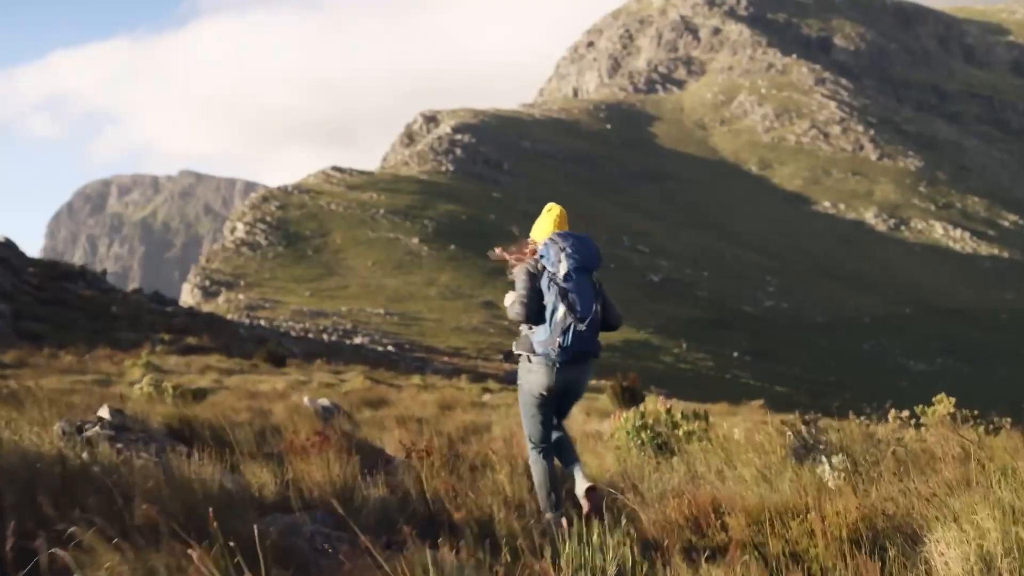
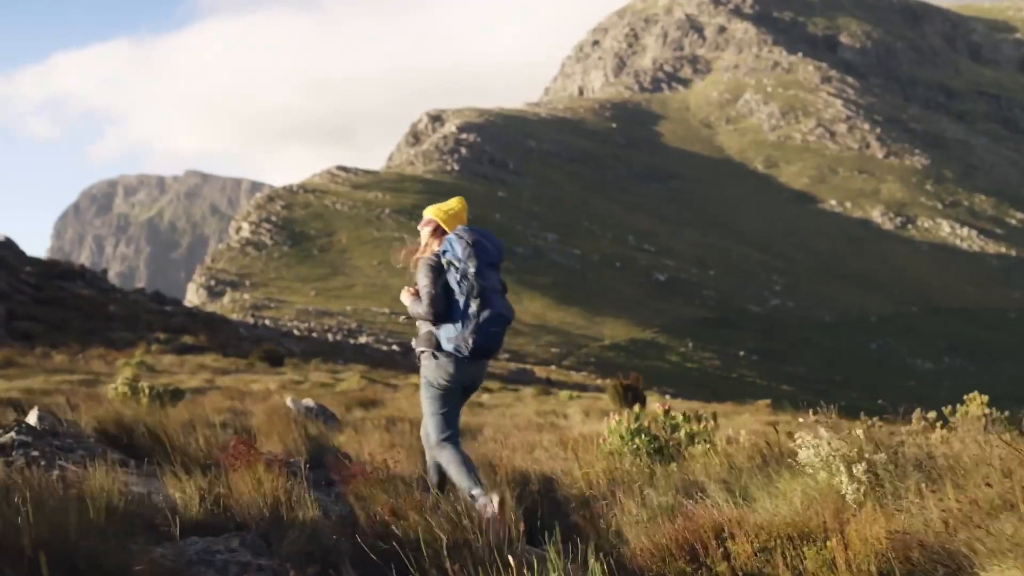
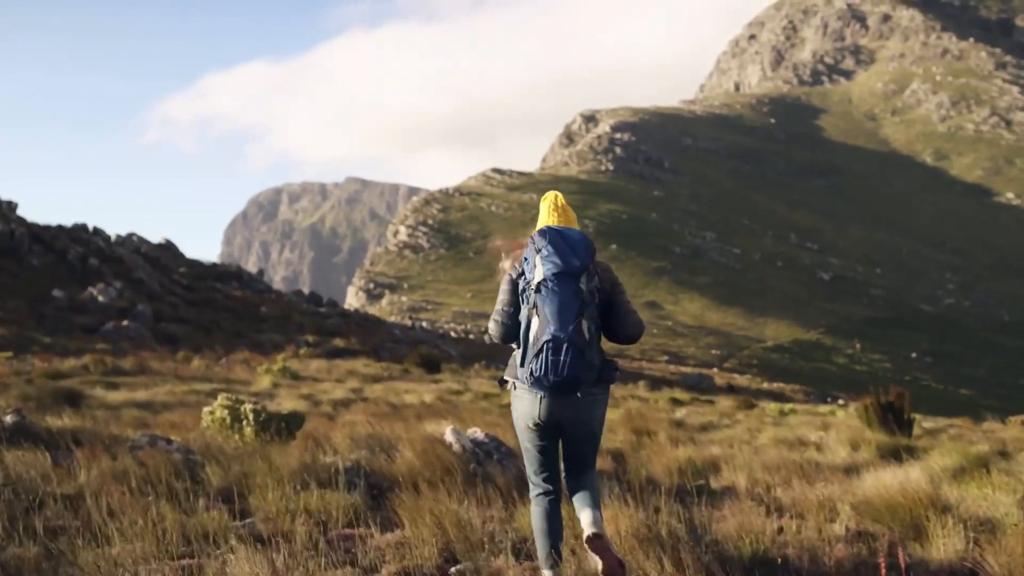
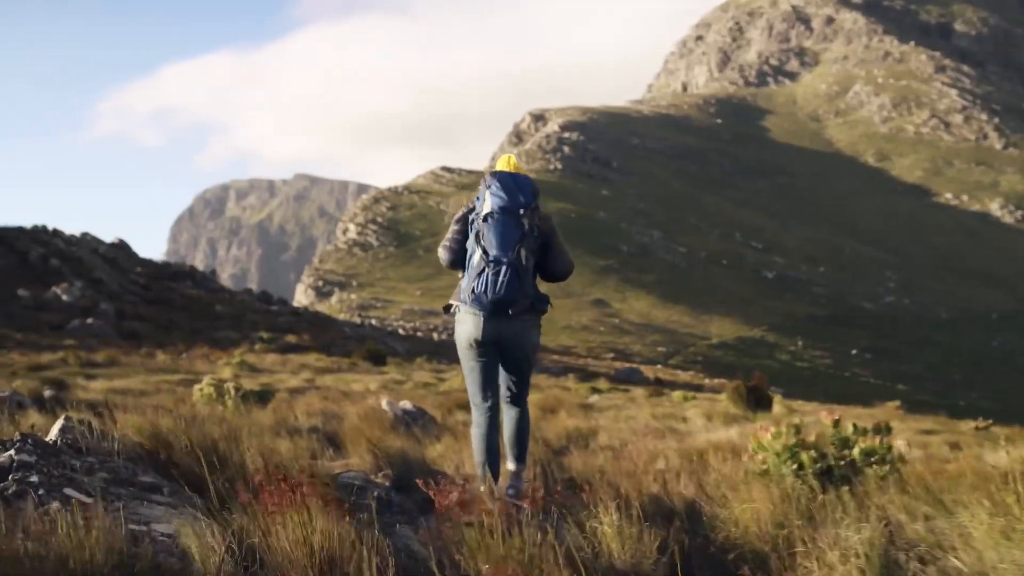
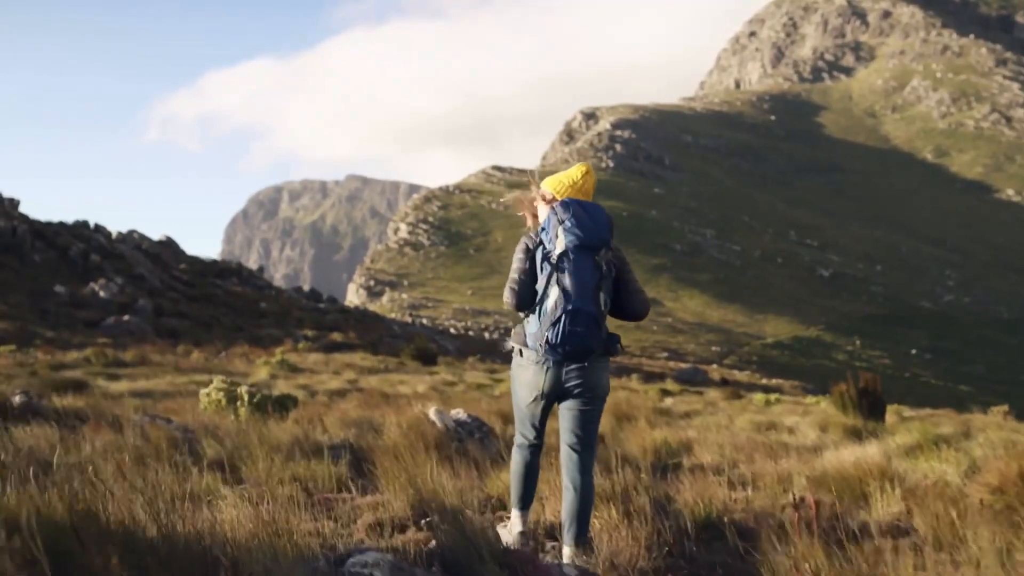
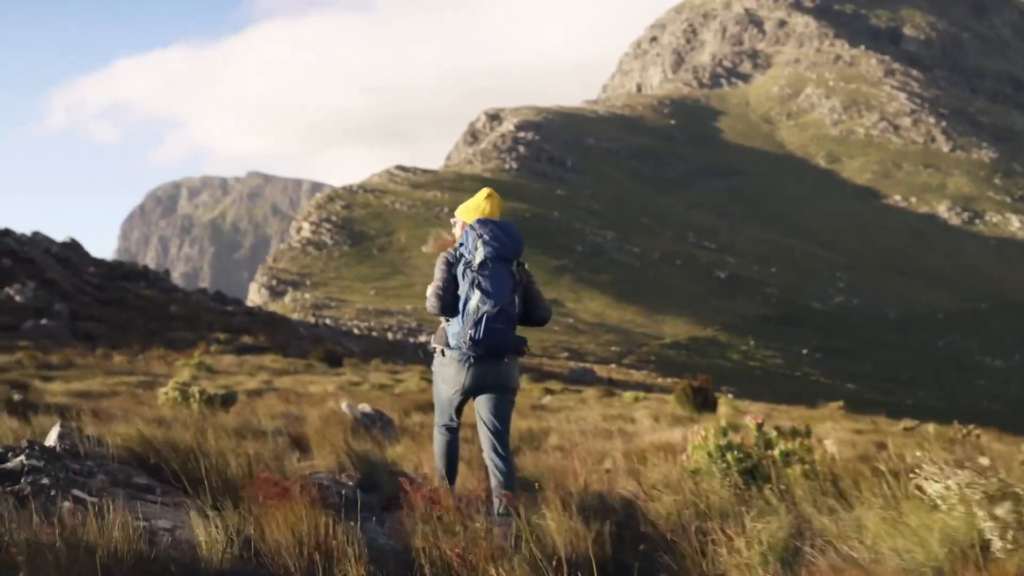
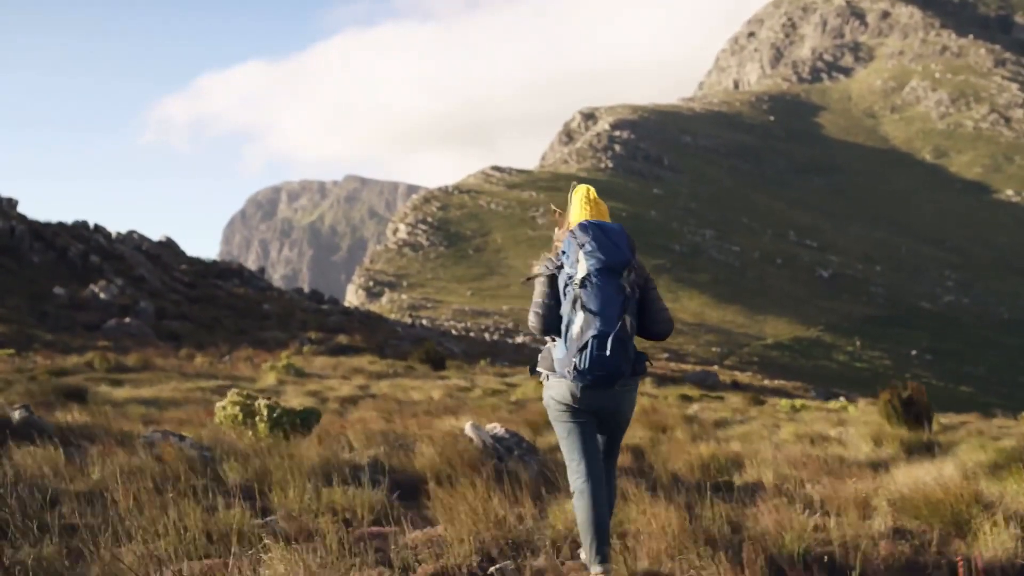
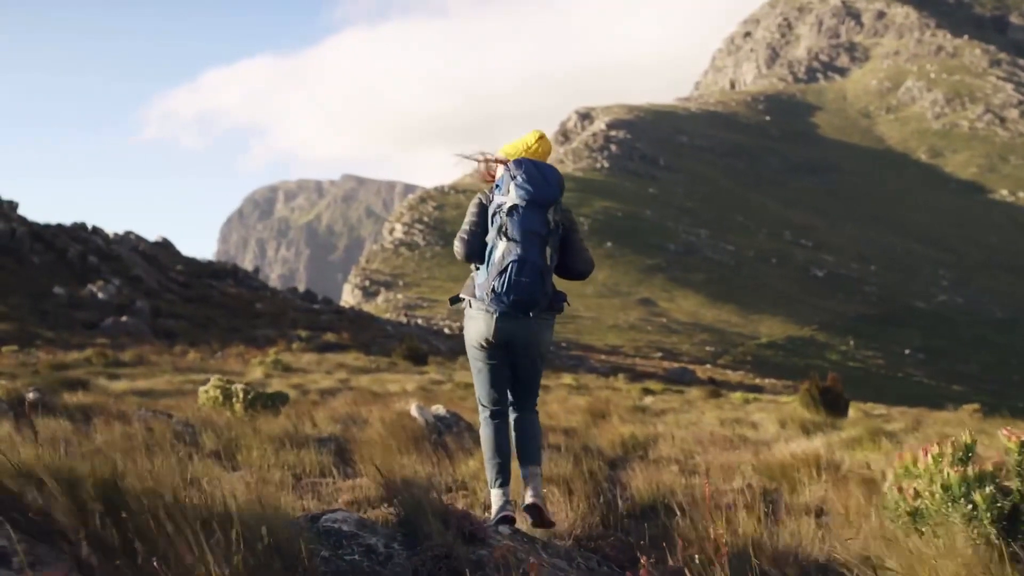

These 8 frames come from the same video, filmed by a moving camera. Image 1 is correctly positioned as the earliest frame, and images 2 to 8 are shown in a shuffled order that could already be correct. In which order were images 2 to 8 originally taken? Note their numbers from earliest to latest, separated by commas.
2, 6, 4, 8, 5, 3, 7
